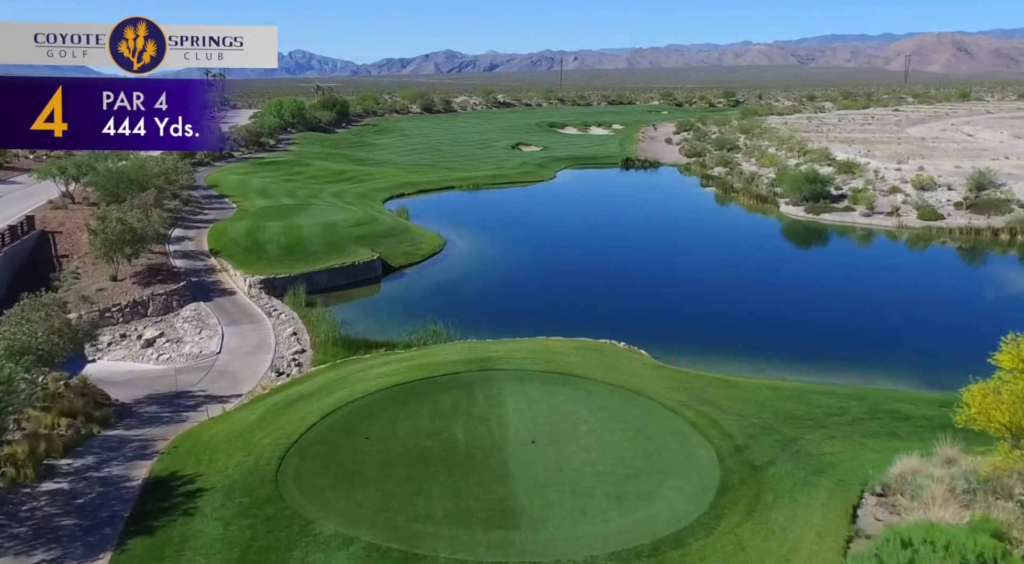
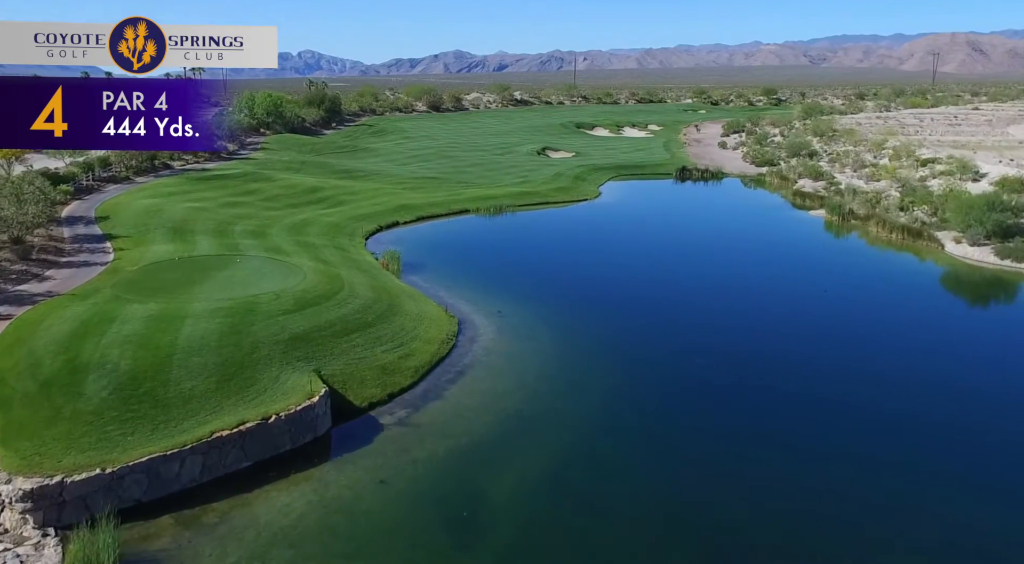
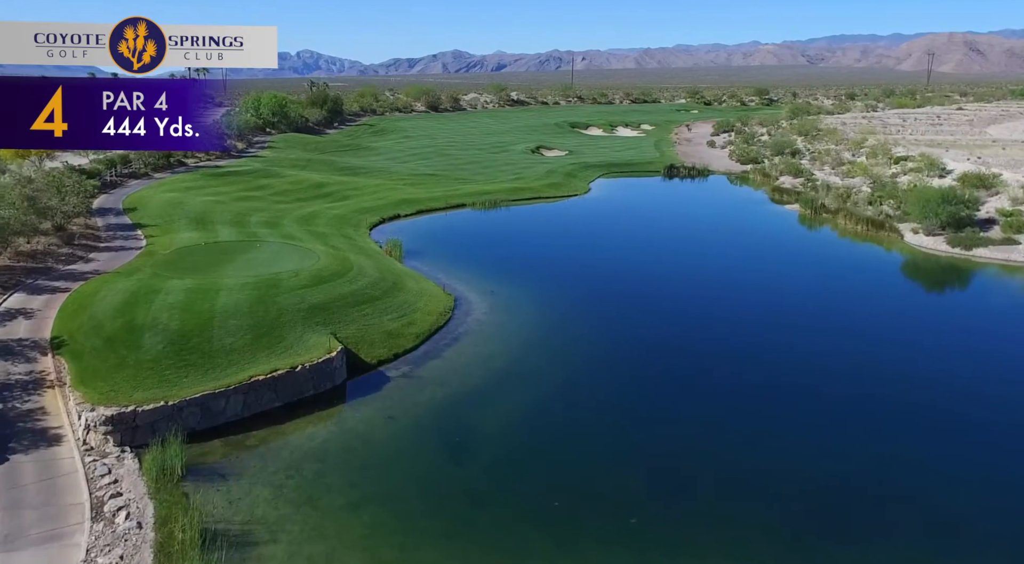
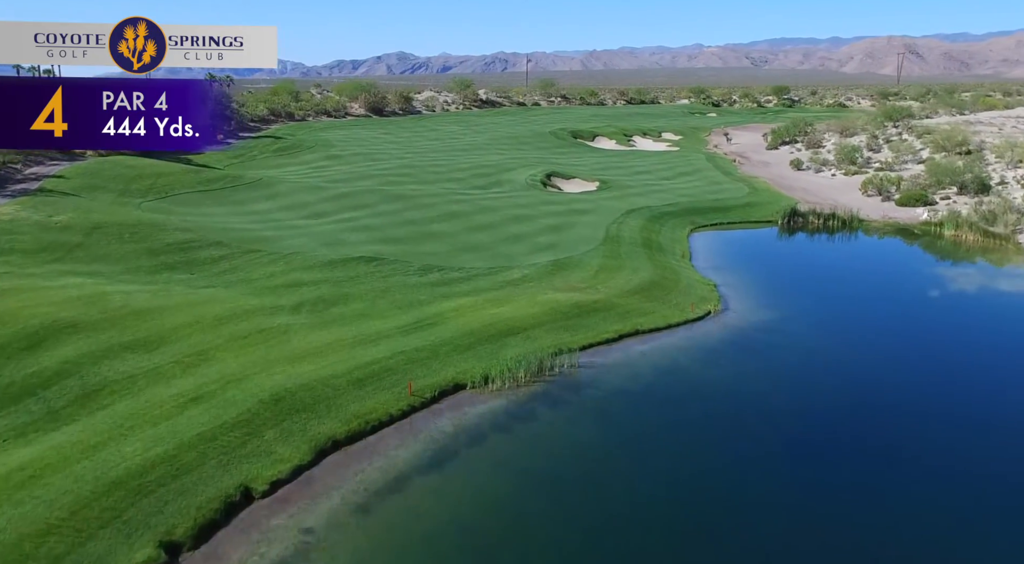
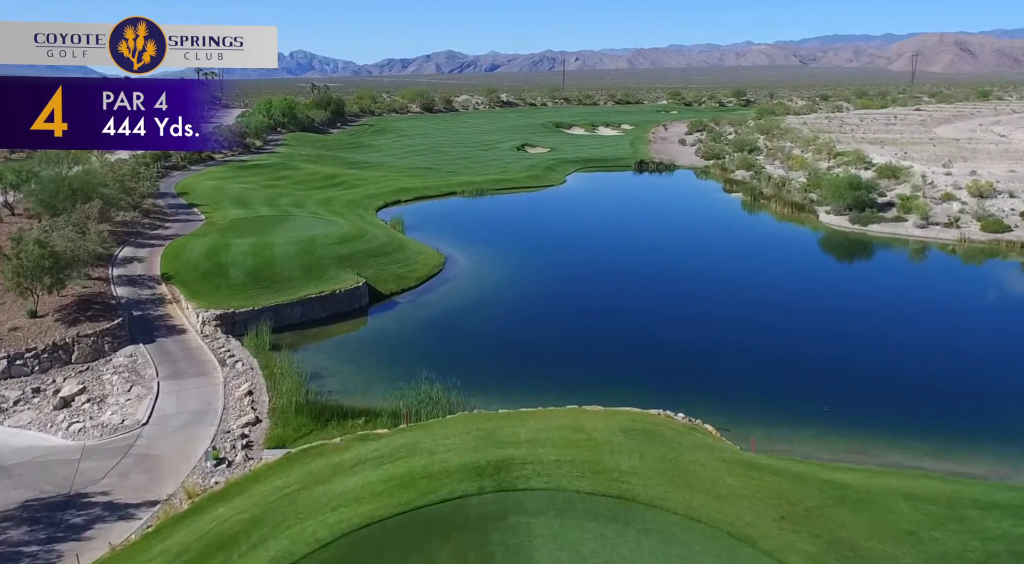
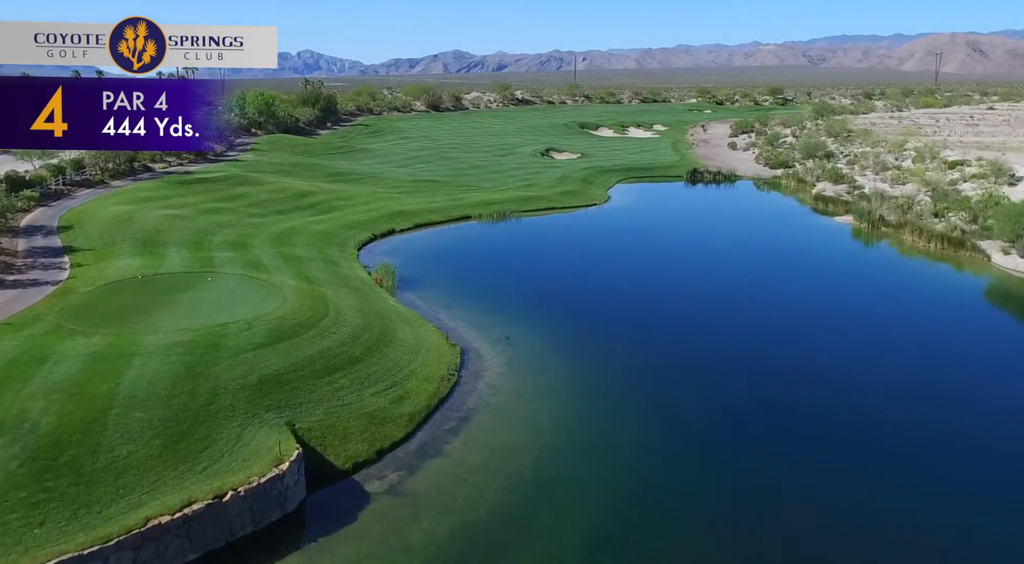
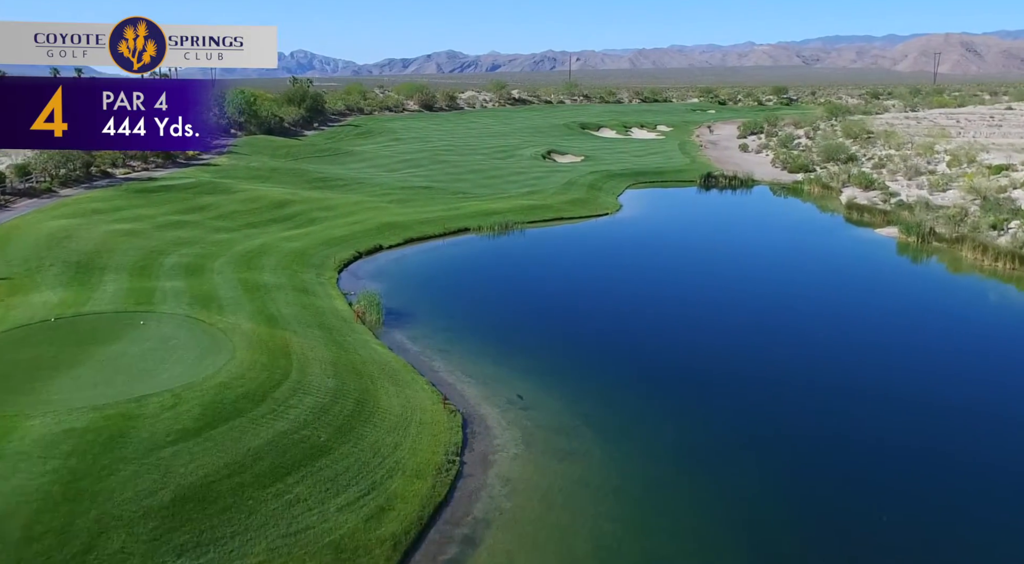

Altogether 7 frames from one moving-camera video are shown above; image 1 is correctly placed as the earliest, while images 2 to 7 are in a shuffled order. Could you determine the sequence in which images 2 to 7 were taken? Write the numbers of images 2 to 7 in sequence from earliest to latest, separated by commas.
5, 3, 2, 6, 7, 4
